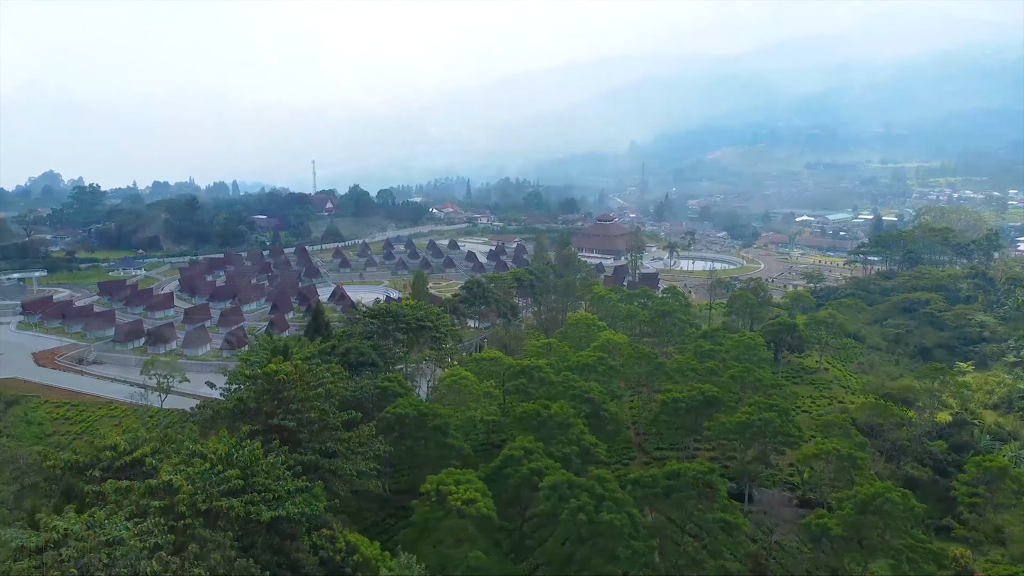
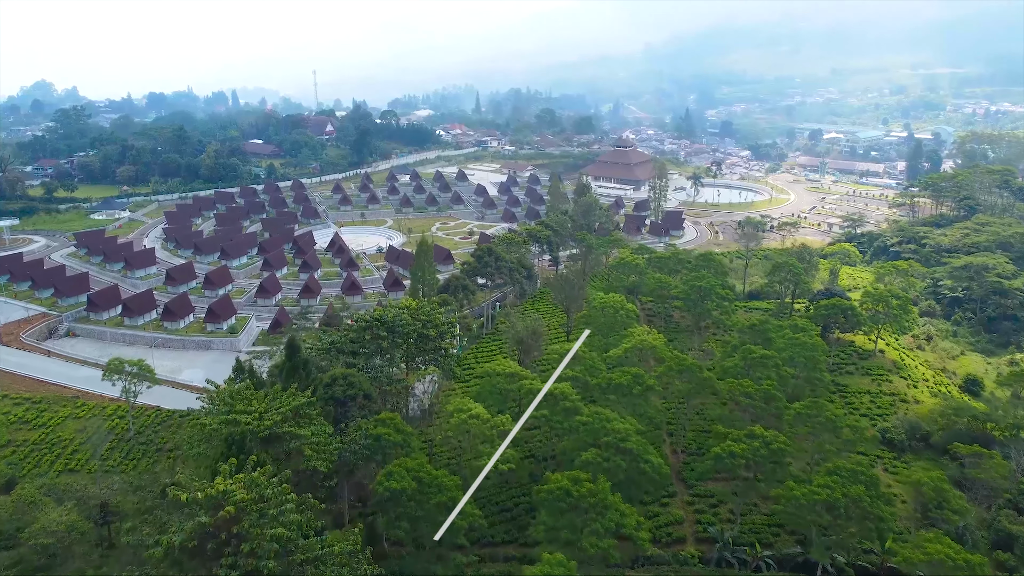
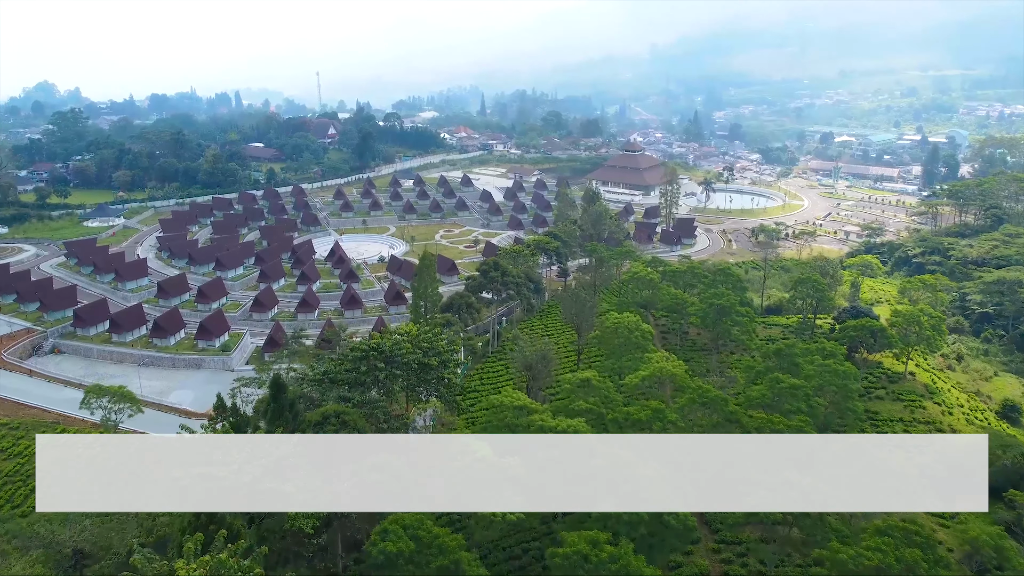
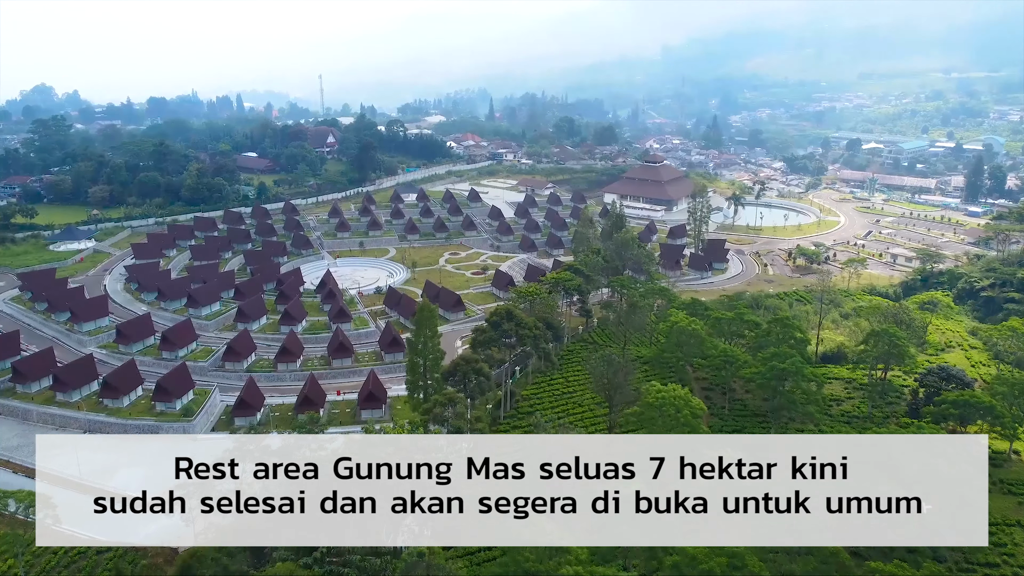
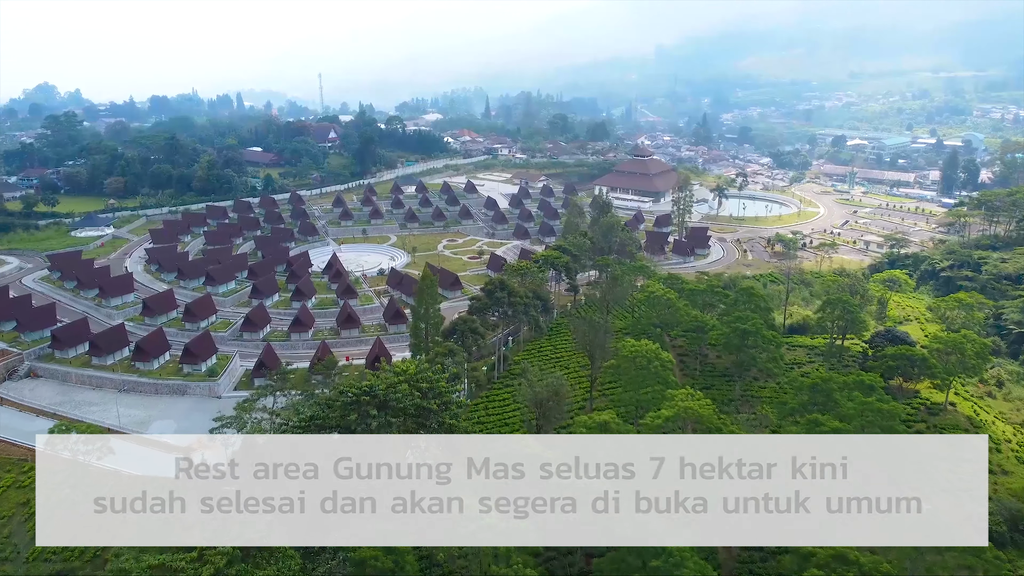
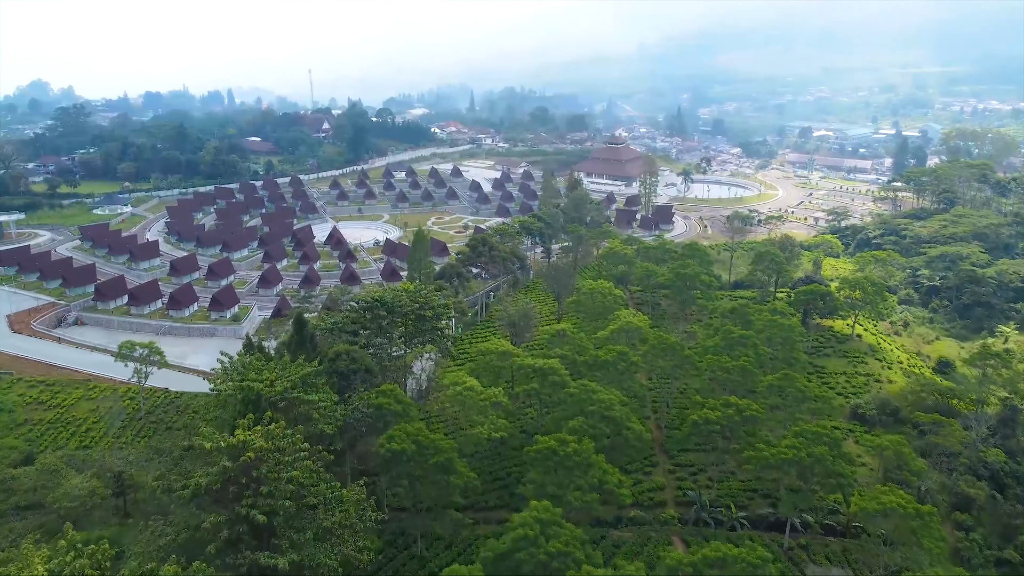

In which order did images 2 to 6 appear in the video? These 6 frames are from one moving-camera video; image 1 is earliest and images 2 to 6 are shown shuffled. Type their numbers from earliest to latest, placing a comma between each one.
6, 2, 3, 5, 4
